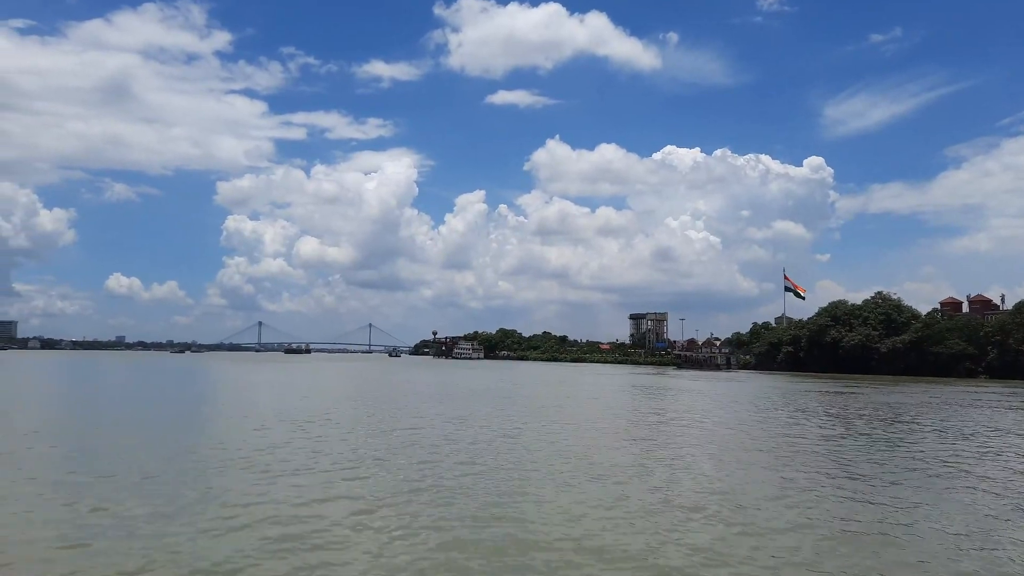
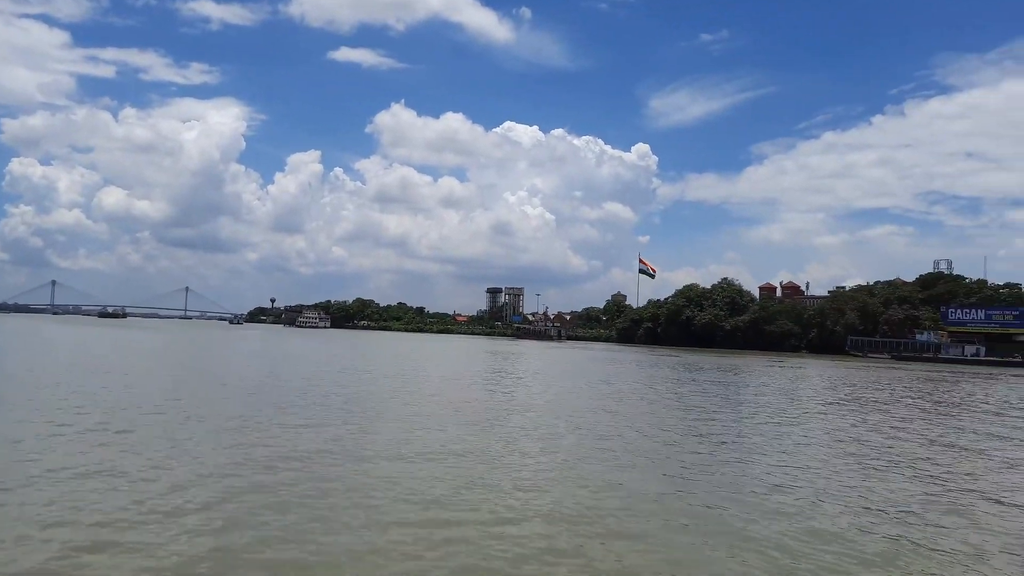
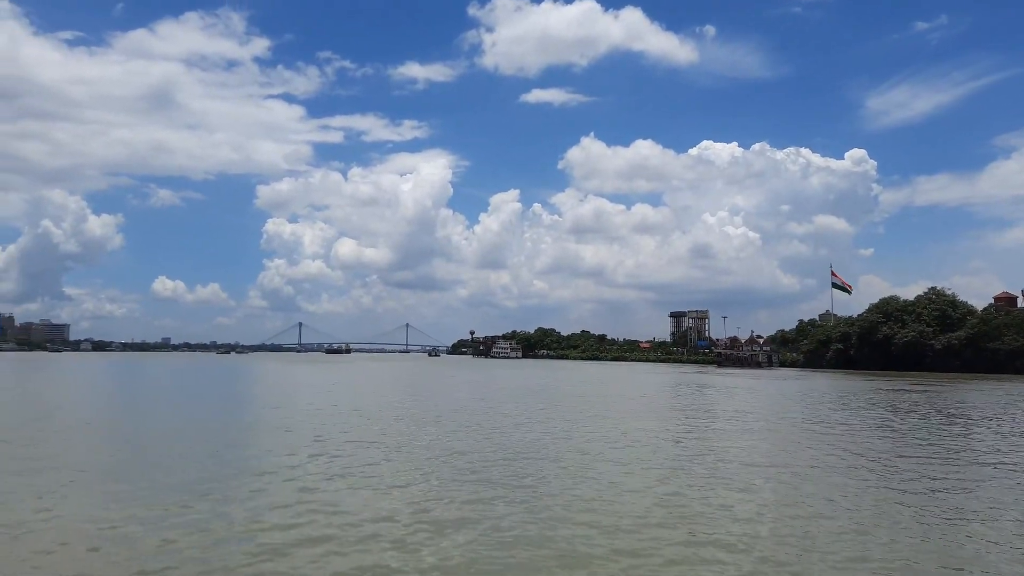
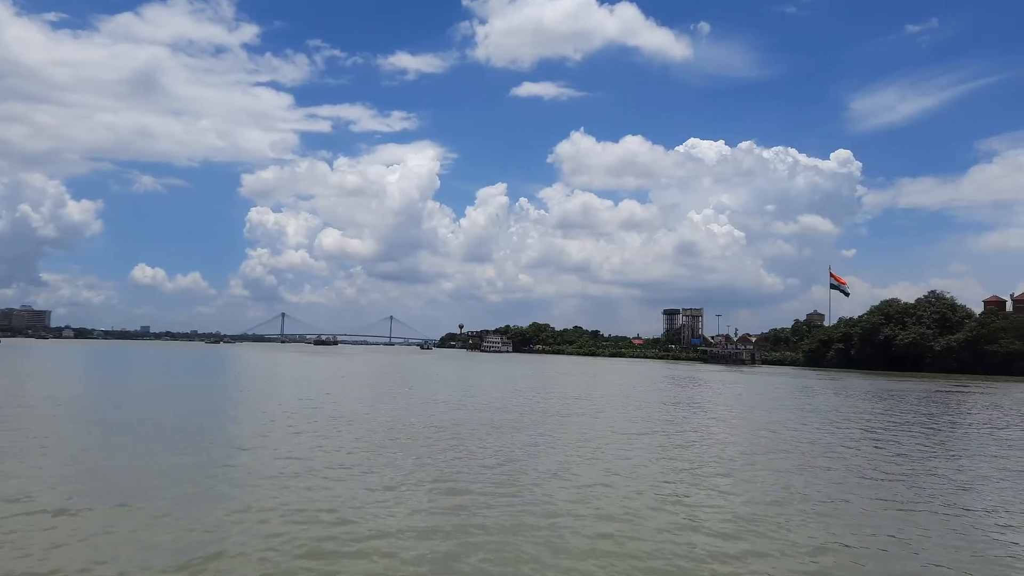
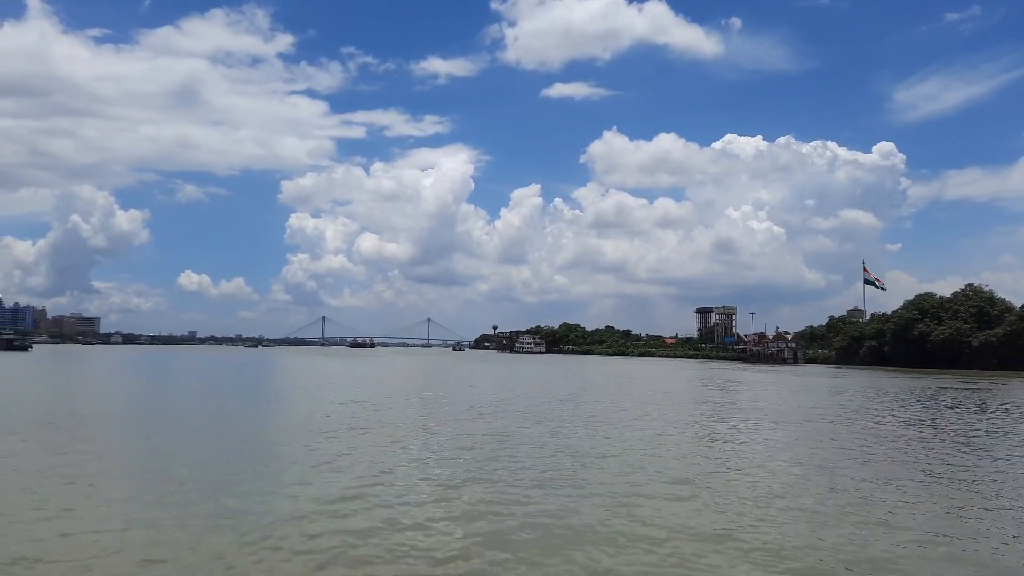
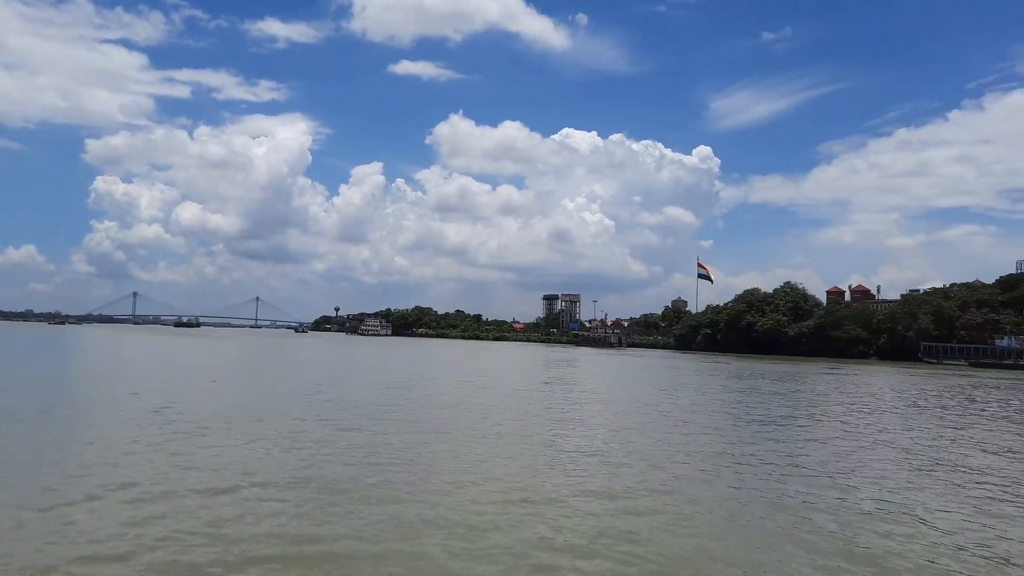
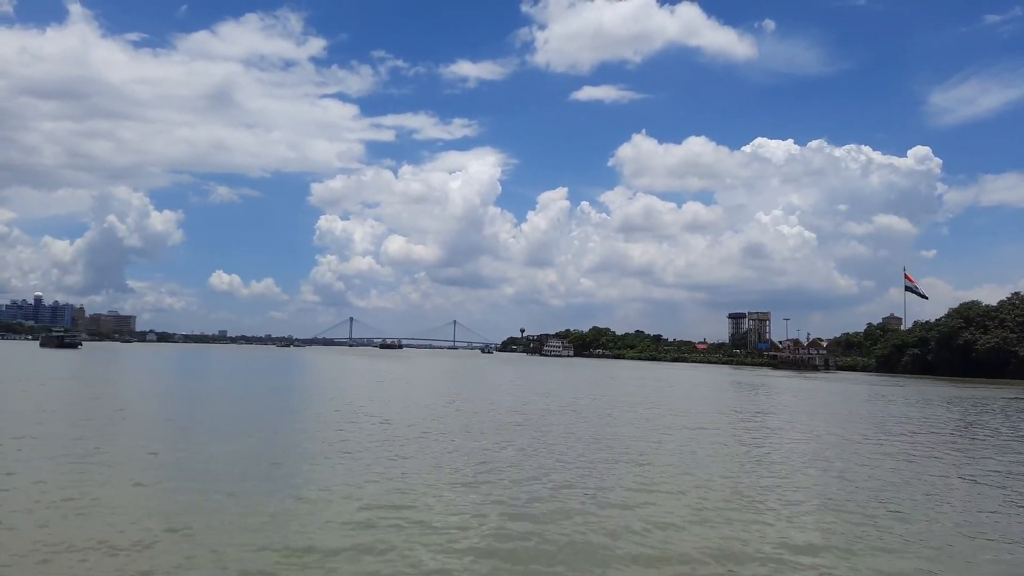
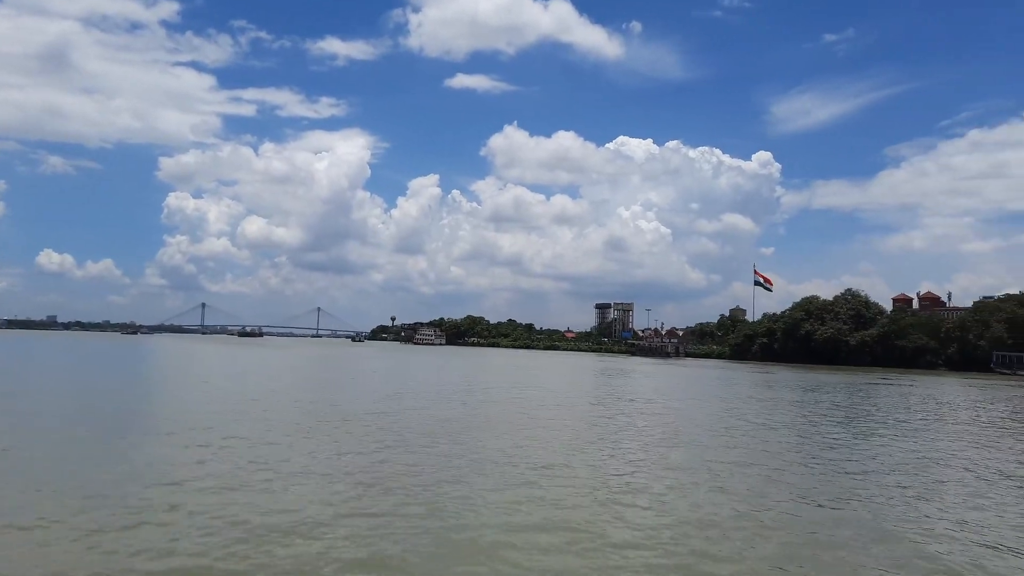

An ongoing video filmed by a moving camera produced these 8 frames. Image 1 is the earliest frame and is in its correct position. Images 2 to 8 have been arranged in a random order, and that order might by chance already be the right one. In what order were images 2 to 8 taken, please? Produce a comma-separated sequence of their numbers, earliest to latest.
3, 5, 7, 4, 8, 6, 2
